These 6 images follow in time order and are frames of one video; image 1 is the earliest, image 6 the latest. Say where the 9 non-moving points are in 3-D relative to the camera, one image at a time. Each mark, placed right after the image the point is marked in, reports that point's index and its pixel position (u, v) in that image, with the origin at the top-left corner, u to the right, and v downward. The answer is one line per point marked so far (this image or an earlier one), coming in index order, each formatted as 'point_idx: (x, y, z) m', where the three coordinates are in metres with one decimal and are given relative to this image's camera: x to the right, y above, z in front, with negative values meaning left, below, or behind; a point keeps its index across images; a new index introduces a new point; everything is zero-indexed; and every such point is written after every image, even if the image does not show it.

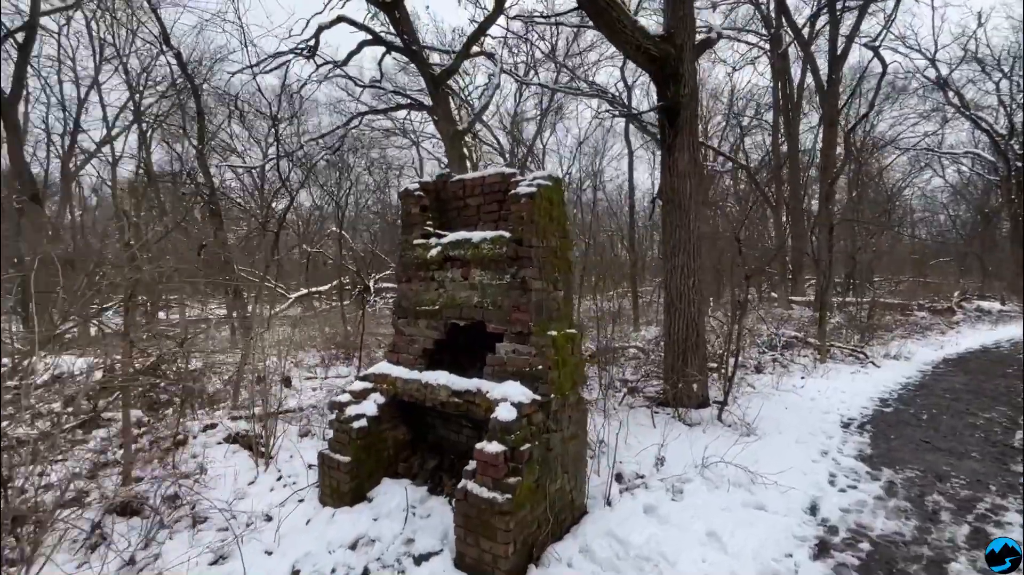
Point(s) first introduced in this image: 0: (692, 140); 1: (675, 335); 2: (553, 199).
0: (+2.2, +1.8, +5.7) m
1: (+2.0, -0.6, +5.9) m
2: (+0.3, +0.6, +3.4) m
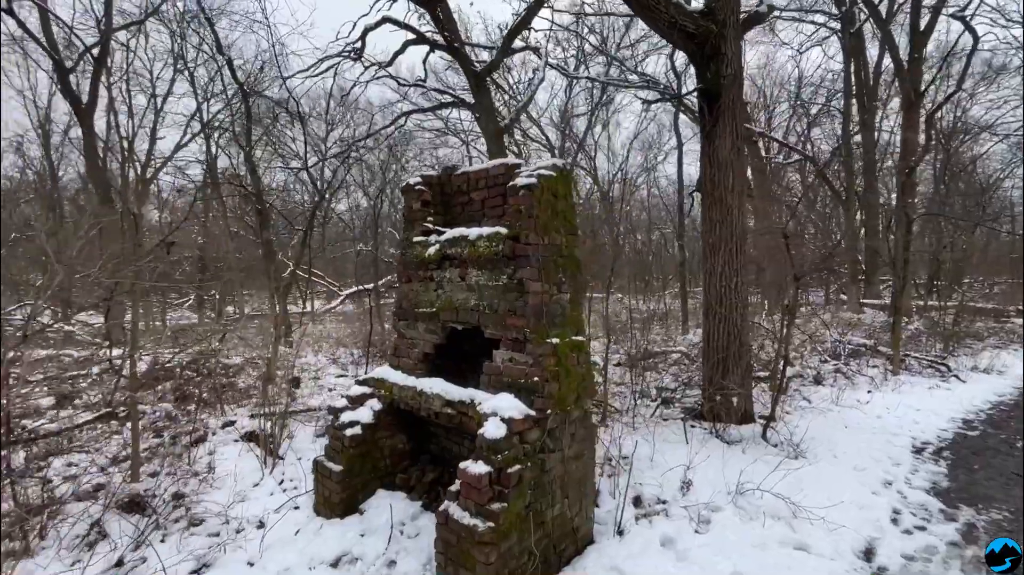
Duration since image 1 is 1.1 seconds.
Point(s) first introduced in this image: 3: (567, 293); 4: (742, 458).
0: (+2.4, +1.7, +5.2) m
1: (+2.3, -0.6, +5.3) m
2: (+0.3, +0.6, +3.1) m
3: (+0.4, 0.0, +3.1) m
4: (+2.1, -1.6, +4.4) m
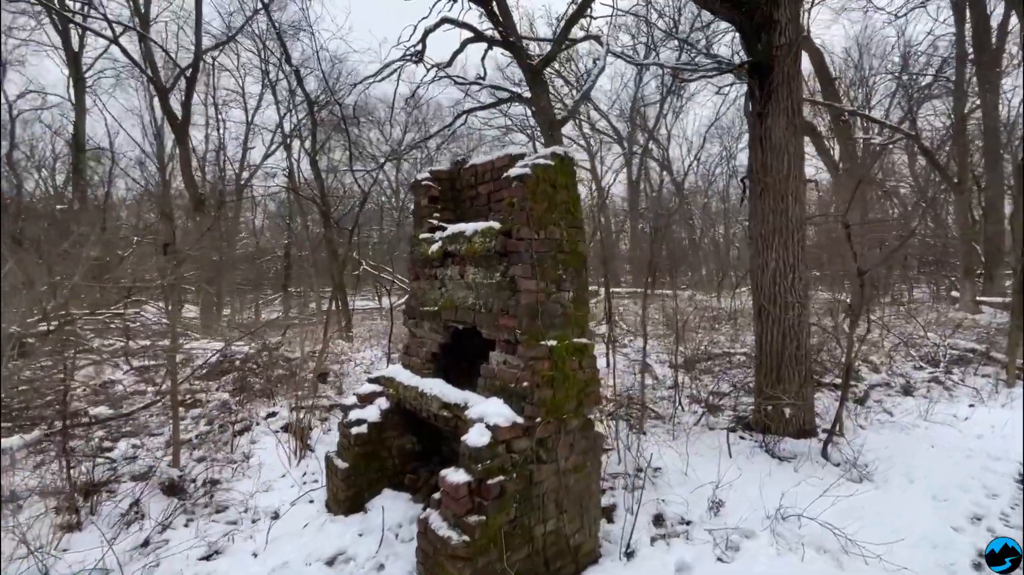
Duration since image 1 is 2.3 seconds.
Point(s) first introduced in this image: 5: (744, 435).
0: (+2.7, +1.8, +4.6) m
1: (+2.6, -0.6, +4.8) m
2: (+0.3, +0.6, +2.9) m
3: (+0.3, 0.0, +2.9) m
4: (+2.3, -1.5, +3.9) m
5: (+2.3, -1.5, +4.8) m
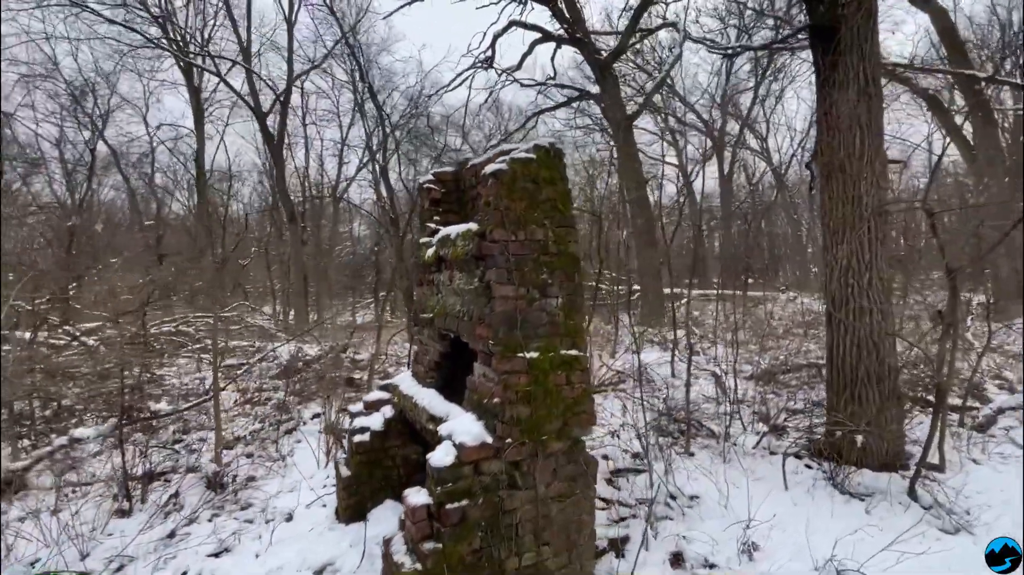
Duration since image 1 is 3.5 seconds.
0: (+2.8, +1.8, +3.8) m
1: (+2.8, -0.6, +4.0) m
2: (+0.1, +0.6, +2.6) m
3: (+0.2, -0.1, +2.6) m
4: (+2.3, -1.6, +3.2) m
5: (+2.5, -1.5, +4.1) m
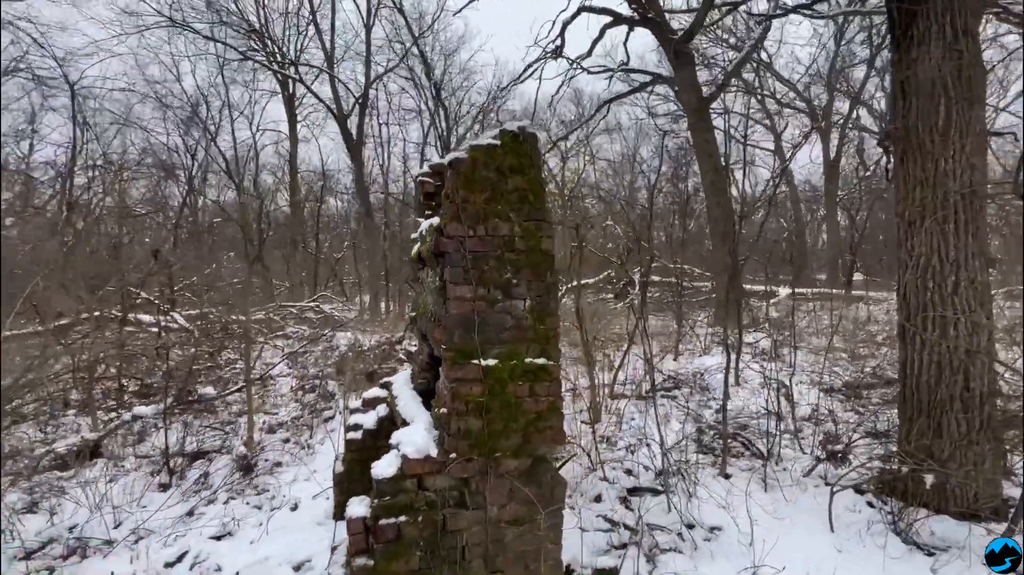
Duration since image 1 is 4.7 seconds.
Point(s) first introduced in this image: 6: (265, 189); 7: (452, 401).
0: (+2.9, +1.7, +3.1) m
1: (+2.8, -0.6, +3.3) m
2: (0.0, +0.6, +2.3) m
3: (+0.1, -0.1, +2.4) m
4: (+2.2, -1.6, +2.6) m
5: (+2.6, -1.5, +3.4) m
6: (-7.9, +3.1, +15.2) m
7: (-0.3, -0.5, +2.2) m
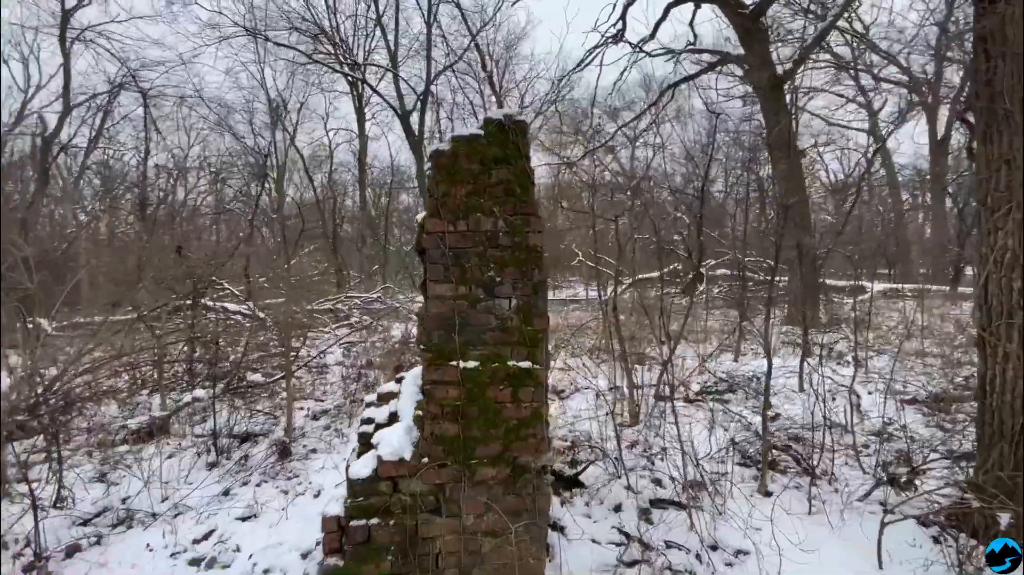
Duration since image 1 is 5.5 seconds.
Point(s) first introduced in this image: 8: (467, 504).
0: (+2.9, +1.7, +2.5) m
1: (+2.8, -0.6, +2.8) m
2: (-0.1, +0.6, +2.2) m
3: (0.0, -0.1, +2.2) m
4: (+2.1, -1.6, +2.2) m
5: (+2.6, -1.5, +2.9) m
6: (-6.0, +3.4, +16.0) m
7: (-0.4, -0.5, +2.1) m
8: (-0.2, -0.9, +2.1) m
